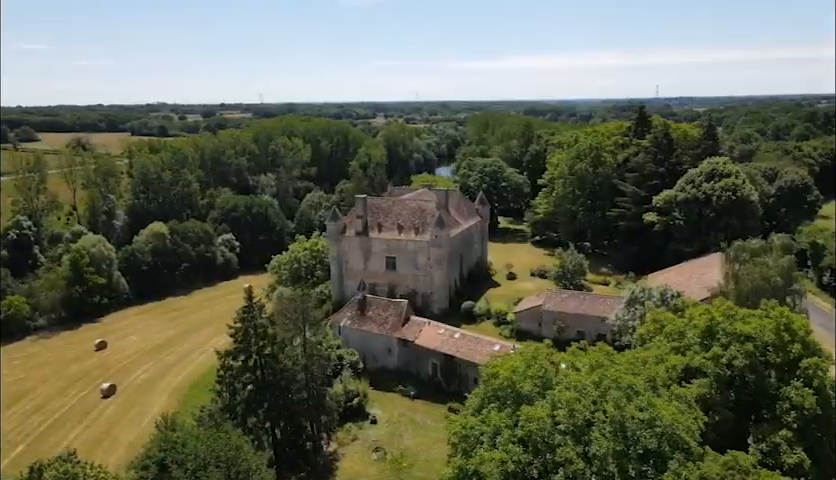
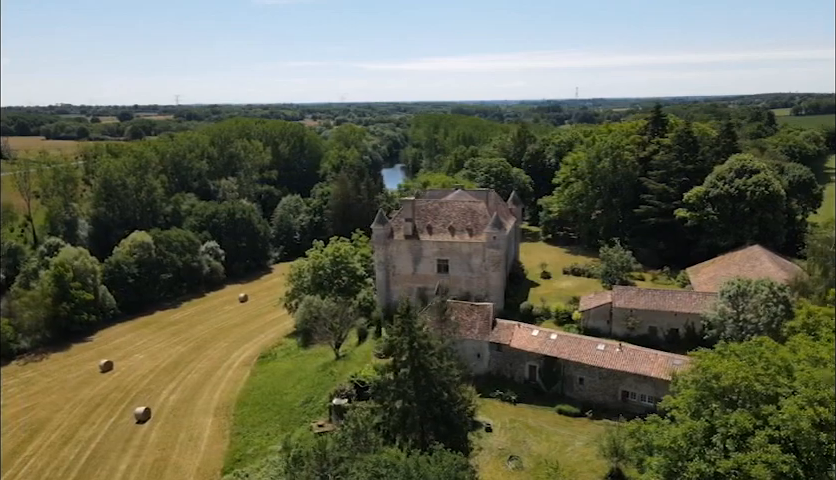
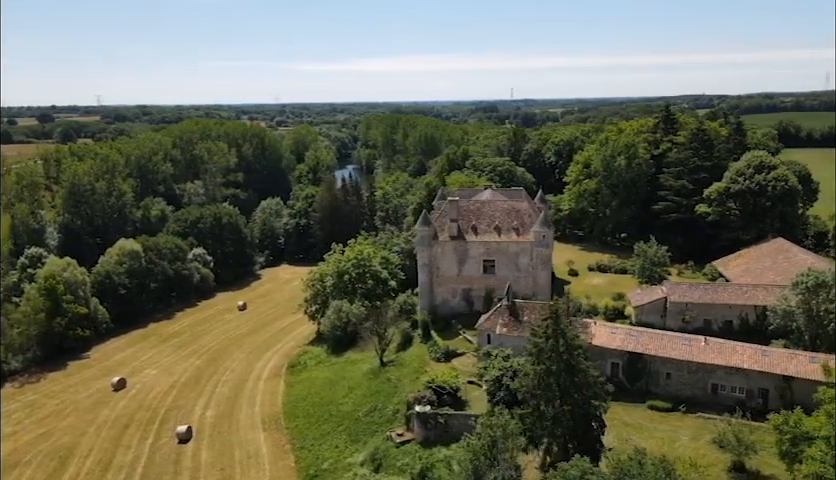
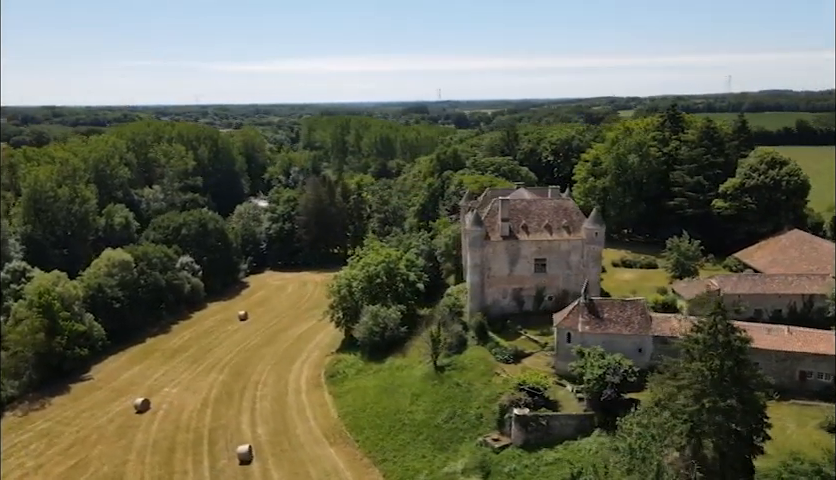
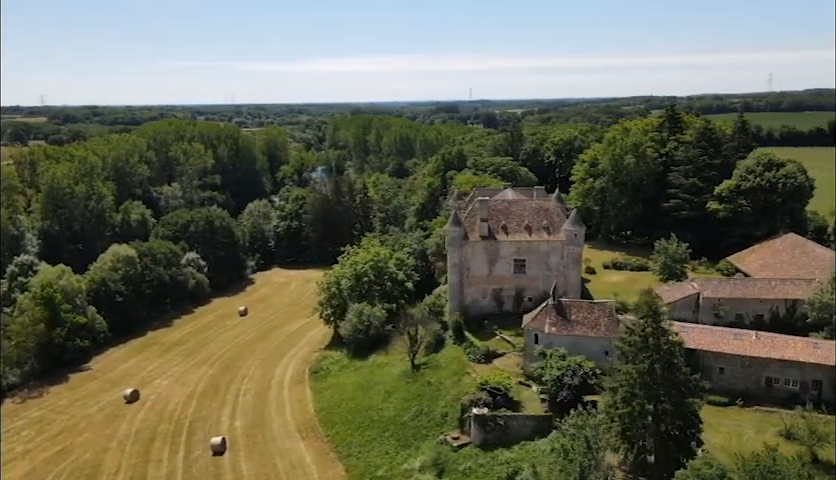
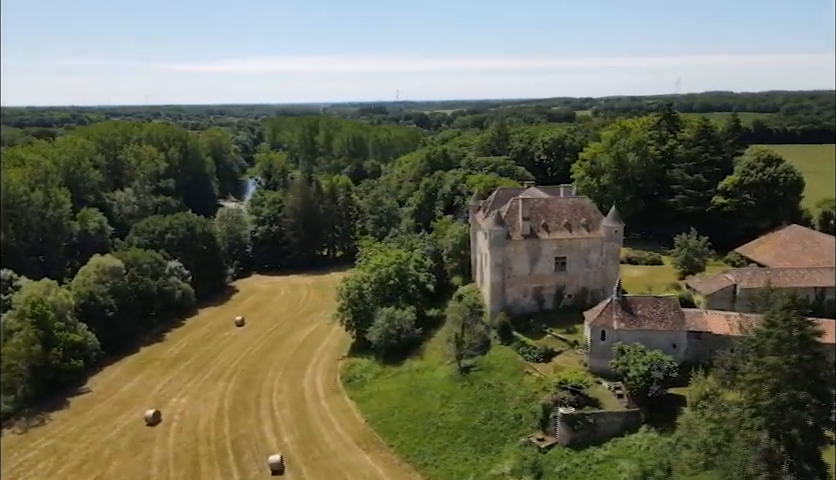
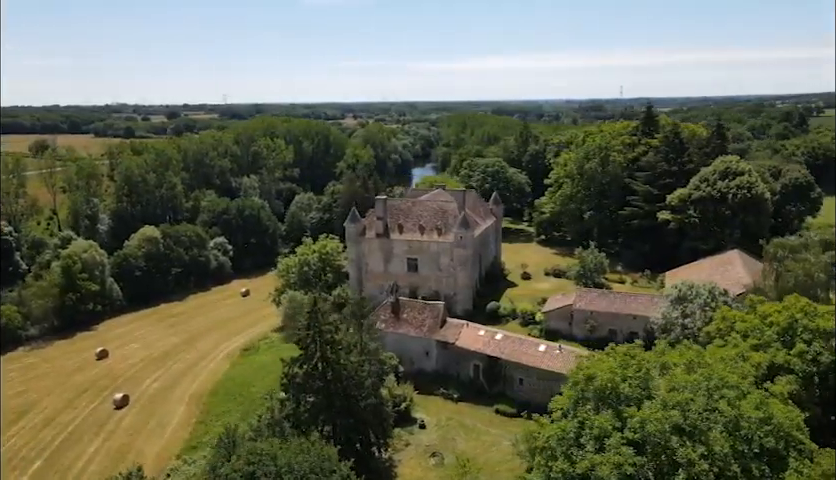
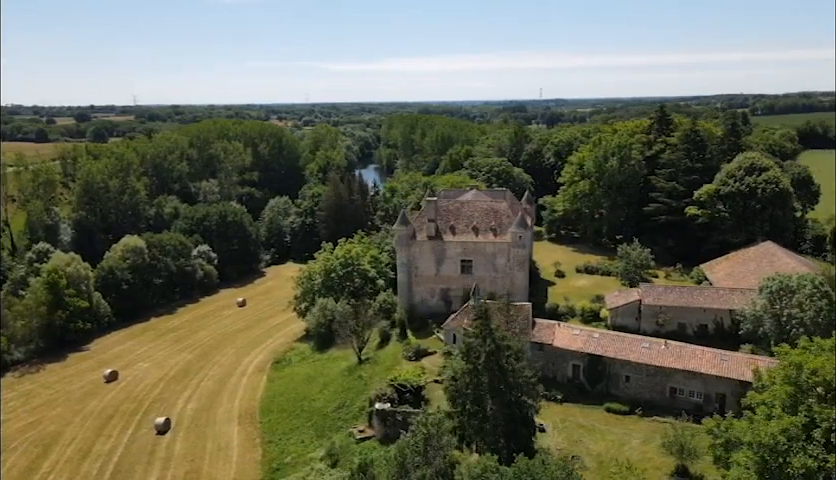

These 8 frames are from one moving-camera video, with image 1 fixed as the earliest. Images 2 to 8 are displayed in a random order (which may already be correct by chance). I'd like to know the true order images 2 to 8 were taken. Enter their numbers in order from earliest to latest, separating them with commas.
7, 2, 8, 3, 5, 4, 6
